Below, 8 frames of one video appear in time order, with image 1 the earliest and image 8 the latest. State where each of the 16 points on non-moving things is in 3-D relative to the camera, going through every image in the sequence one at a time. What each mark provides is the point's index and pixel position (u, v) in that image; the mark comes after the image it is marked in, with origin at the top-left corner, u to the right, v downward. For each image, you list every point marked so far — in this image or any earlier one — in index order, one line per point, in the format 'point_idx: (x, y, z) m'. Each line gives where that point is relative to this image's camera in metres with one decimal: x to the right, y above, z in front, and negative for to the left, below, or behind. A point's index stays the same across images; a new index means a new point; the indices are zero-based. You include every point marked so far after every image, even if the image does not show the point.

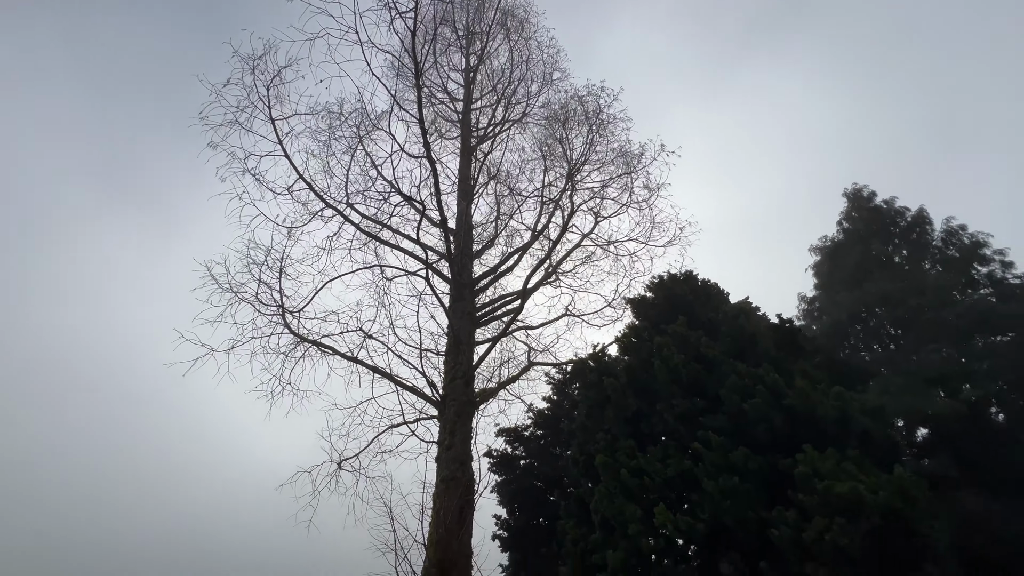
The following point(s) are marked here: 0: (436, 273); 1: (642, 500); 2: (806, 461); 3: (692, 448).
0: (-1.9, +0.4, +11.3) m
1: (+2.0, -3.3, +6.9) m
2: (+4.1, -2.4, +6.3) m
3: (+2.9, -2.5, +7.1) m
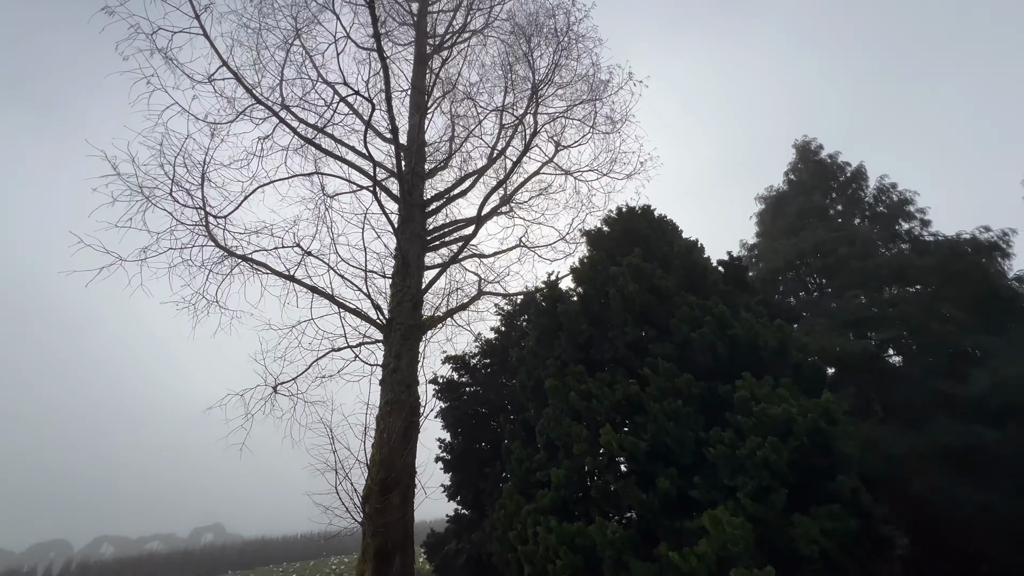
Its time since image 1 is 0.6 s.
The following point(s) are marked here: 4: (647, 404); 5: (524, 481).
0: (-3.0, +2.3, +10.4) m
1: (+1.2, -2.1, +7.0) m
2: (+3.4, -1.4, +6.6) m
3: (+2.1, -1.4, +7.3) m
4: (+2.1, -1.8, +6.8) m
5: (+0.2, -3.2, +7.5) m
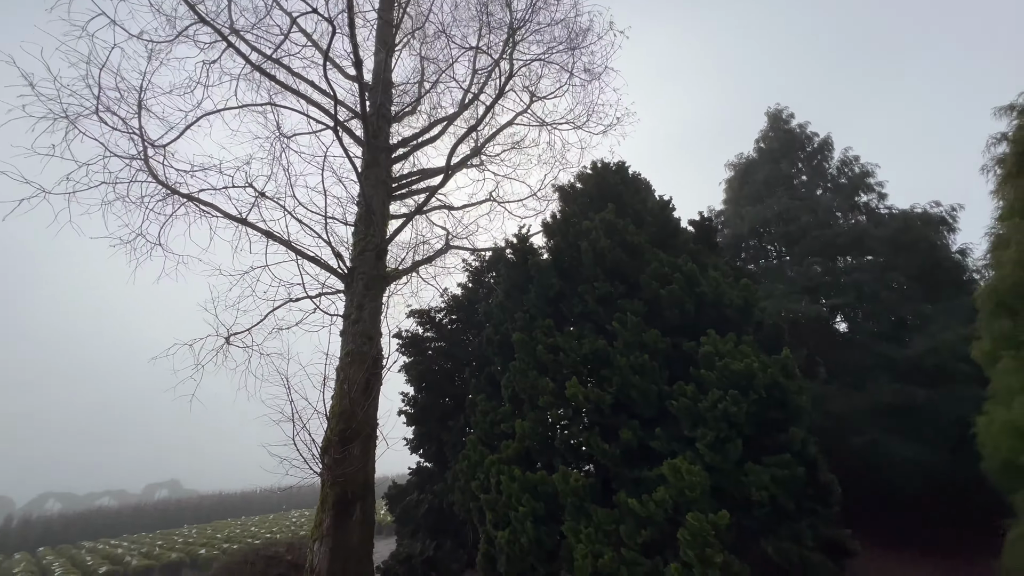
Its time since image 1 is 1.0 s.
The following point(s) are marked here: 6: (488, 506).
0: (-3.6, +3.4, +9.7) m
1: (+0.7, -1.4, +7.0) m
2: (+2.9, -0.8, +6.7) m
3: (+1.5, -0.7, +7.2) m
4: (+1.6, -1.1, +6.8) m
5: (-0.4, -2.4, +7.4) m
6: (-0.4, -3.1, +6.5) m
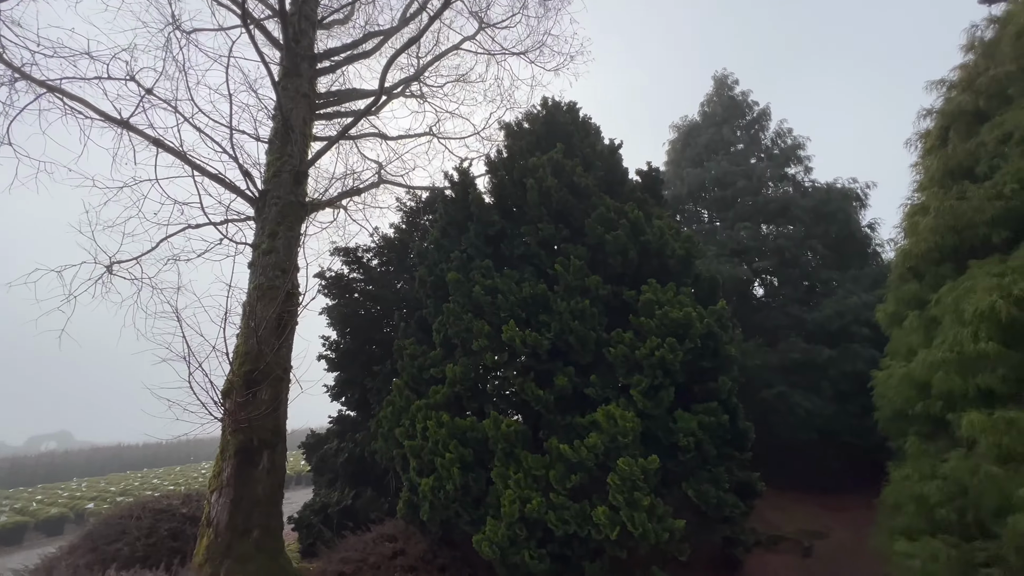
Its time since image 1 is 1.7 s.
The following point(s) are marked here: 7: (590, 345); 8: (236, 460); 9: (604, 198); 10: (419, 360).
0: (-4.6, +4.7, +8.2) m
1: (-0.3, -0.4, +6.6) m
2: (+2.0, 0.0, +6.5) m
3: (+0.6, +0.2, +6.9) m
4: (+0.6, -0.2, +6.5) m
5: (-1.5, -1.4, +6.9) m
6: (-1.4, -2.2, +6.1) m
7: (+1.1, -0.8, +6.3) m
8: (-3.8, -2.4, +6.2) m
9: (+1.5, +1.5, +7.3) m
10: (-1.5, -1.1, +7.1) m
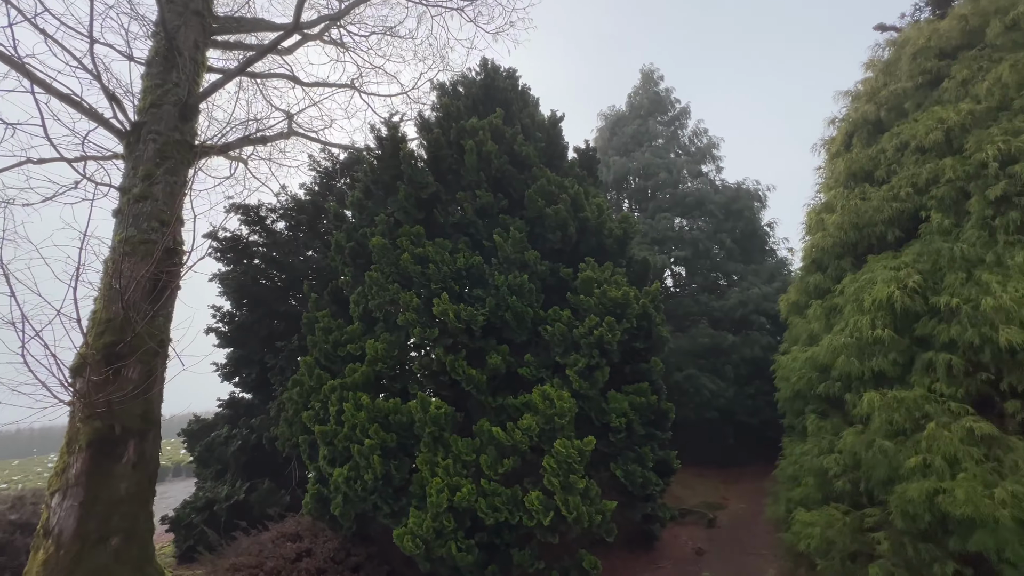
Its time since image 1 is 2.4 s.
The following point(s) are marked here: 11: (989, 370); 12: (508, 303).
0: (-5.5, +5.4, +6.5) m
1: (-1.2, 0.0, +5.9) m
2: (+1.1, +0.3, +6.3) m
3: (-0.4, +0.6, +6.4) m
4: (-0.3, +0.2, +6.0) m
5: (-2.5, -0.9, +6.1) m
6: (-2.2, -1.8, +5.3) m
7: (+0.2, -0.5, +5.9) m
8: (-4.7, -1.8, +5.0) m
9: (+0.5, +1.8, +6.9) m
10: (-2.5, -0.7, +6.2) m
11: (+5.4, -0.9, +5.0) m
12: (0.0, -0.2, +5.9) m
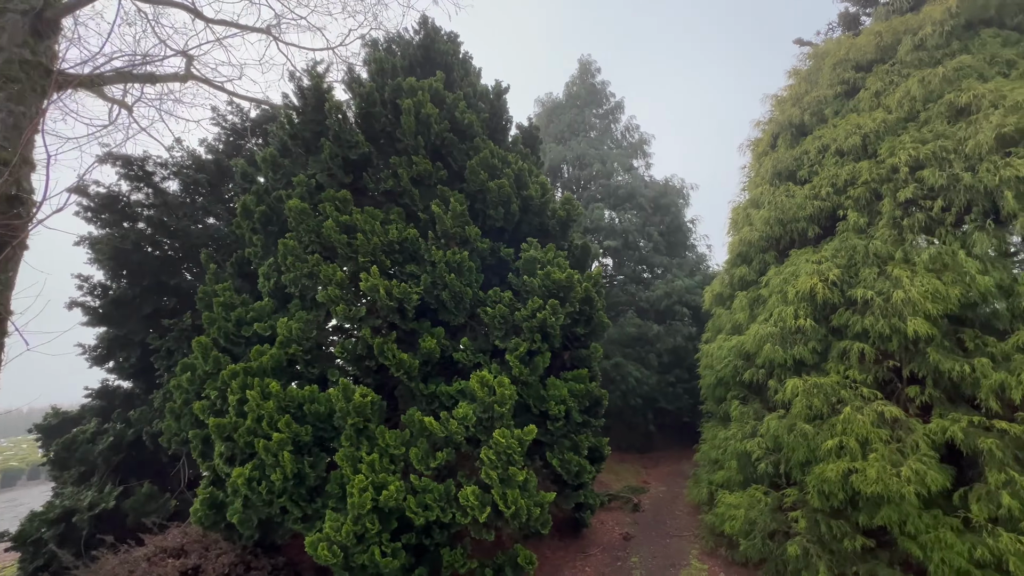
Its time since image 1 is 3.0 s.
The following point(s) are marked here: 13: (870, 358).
0: (-6.1, +5.9, +5.0) m
1: (-2.0, +0.3, +5.2) m
2: (+0.3, +0.5, +6.0) m
3: (-1.2, +0.9, +5.8) m
4: (-1.0, +0.4, +5.5) m
5: (-3.3, -0.6, +5.2) m
6: (-2.9, -1.4, +4.5) m
7: (-0.6, -0.2, +5.5) m
8: (-5.3, -1.4, +3.7) m
9: (-0.3, +2.1, +6.5) m
10: (-3.3, -0.3, +5.3) m
11: (+4.7, -0.9, +5.5) m
12: (-0.8, +0.1, +5.4) m
13: (+4.5, -0.9, +5.6) m
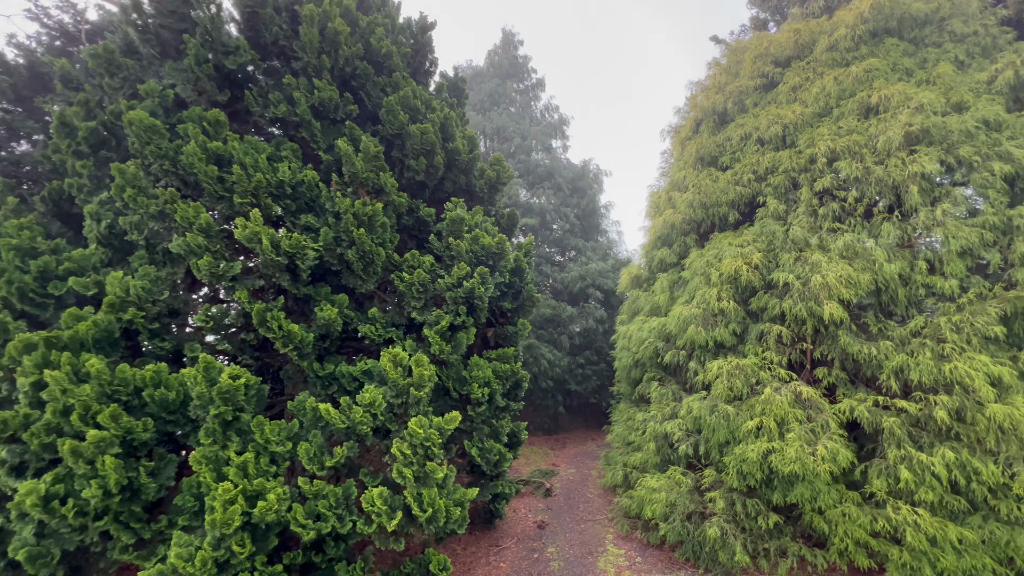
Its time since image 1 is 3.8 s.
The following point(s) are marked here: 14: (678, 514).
0: (-6.3, +6.5, +2.7) m
1: (-2.7, +0.7, +4.0) m
2: (-0.6, +0.9, +5.2) m
3: (-2.0, +1.4, +4.7) m
4: (-1.8, +0.9, +4.4) m
5: (-4.0, -0.1, +3.7) m
6: (-3.5, -1.0, +3.1) m
7: (-1.4, +0.2, +4.5) m
8: (-5.7, -0.9, +1.9) m
9: (-1.2, +2.5, +5.5) m
10: (-4.0, +0.2, +3.8) m
11: (+3.7, -0.7, +5.6) m
12: (-1.6, +0.5, +4.4) m
13: (+3.5, -0.7, +5.7) m
14: (+2.0, -2.8, +5.5) m
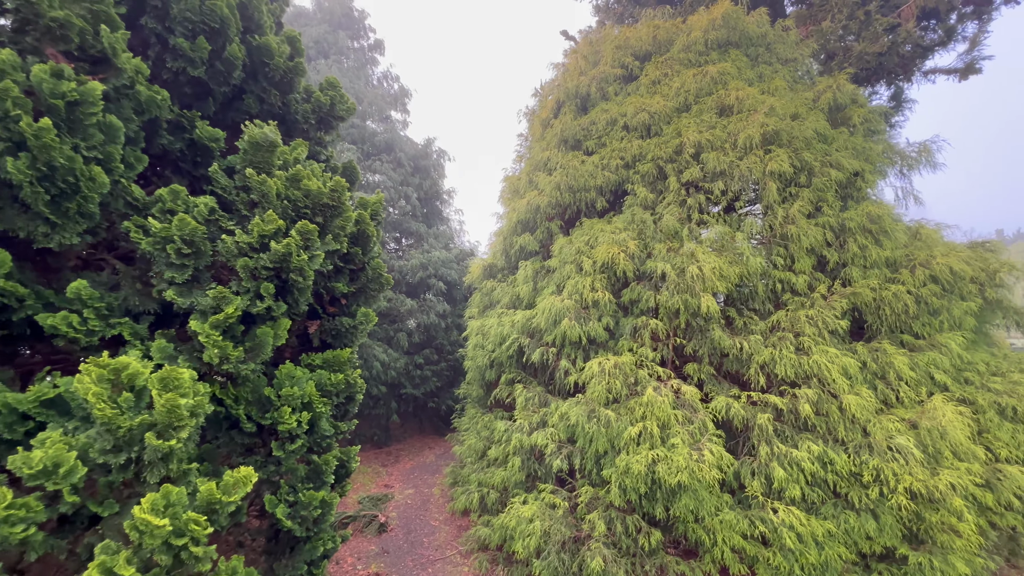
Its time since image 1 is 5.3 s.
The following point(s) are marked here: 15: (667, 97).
0: (-6.0, +6.8, -1.1) m
1: (-3.3, +1.0, +1.4) m
2: (-1.8, +1.1, +3.3) m
3: (-2.9, +1.6, +2.3) m
4: (-2.6, +1.1, +2.1) m
5: (-4.4, +0.3, +0.7) m
6: (-3.8, -0.7, +0.3) m
7: (-2.3, +0.5, +2.4) m
8: (-5.3, -0.5, -1.7) m
9: (-2.4, +2.8, +3.3) m
10: (-4.5, +0.5, +0.8) m
11: (+2.0, -0.6, +5.3) m
12: (-2.4, +0.7, +2.2) m
13: (+1.7, -0.6, +5.3) m
14: (+0.4, -2.6, +4.6) m
15: (+2.4, +2.9, +6.9) m
